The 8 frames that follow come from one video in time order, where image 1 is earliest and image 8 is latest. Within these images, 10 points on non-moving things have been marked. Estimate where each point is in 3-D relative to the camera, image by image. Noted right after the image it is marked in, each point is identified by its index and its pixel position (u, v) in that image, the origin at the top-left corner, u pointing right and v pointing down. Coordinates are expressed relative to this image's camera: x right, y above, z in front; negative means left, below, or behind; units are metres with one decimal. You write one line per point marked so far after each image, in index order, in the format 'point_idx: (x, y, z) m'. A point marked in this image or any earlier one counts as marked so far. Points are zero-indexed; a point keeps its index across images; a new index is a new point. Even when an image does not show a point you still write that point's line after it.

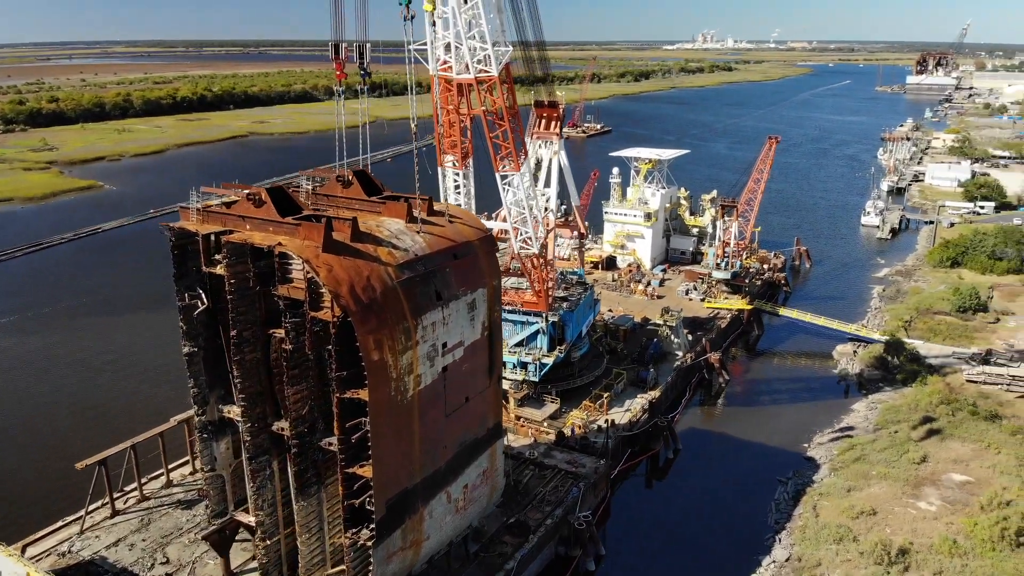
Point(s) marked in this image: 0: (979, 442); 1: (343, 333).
0: (+8.9, -2.9, +16.3) m
1: (-2.0, -0.5, +9.9) m
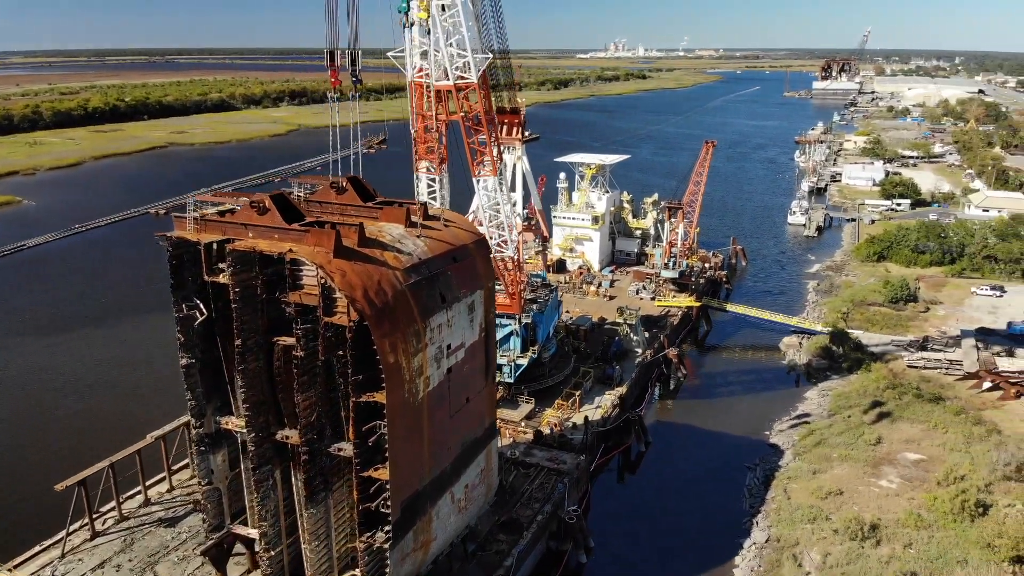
0: (+8.4, -2.7, +17.4) m
1: (-1.8, -0.6, +10.0) m
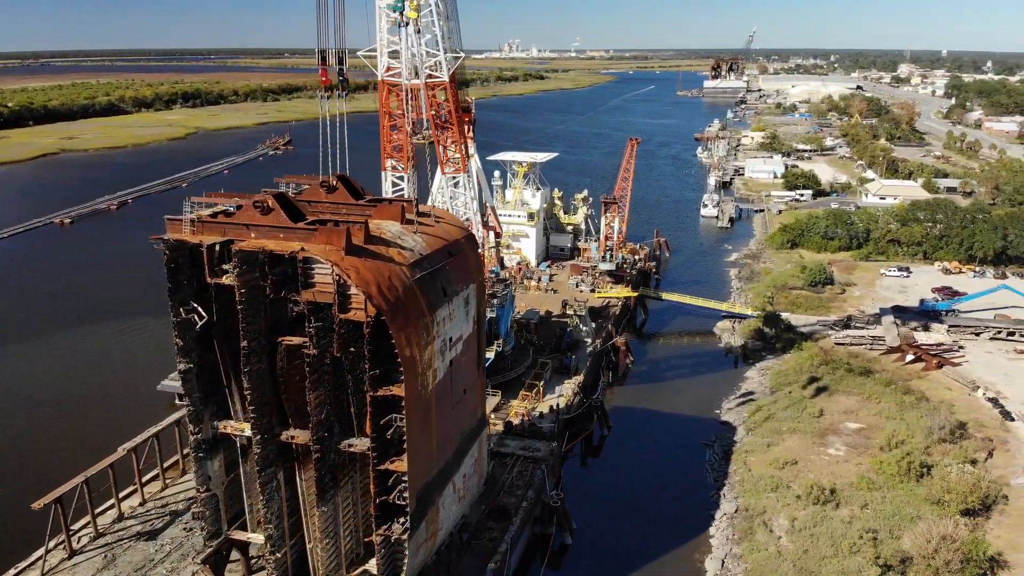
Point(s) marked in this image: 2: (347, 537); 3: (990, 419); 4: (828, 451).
0: (+7.7, -2.3, +18.8) m
1: (-1.6, -0.5, +10.1) m
2: (-2.3, -3.4, +11.6) m
3: (+9.7, -2.6, +17.2) m
4: (+6.2, -3.2, +16.7) m
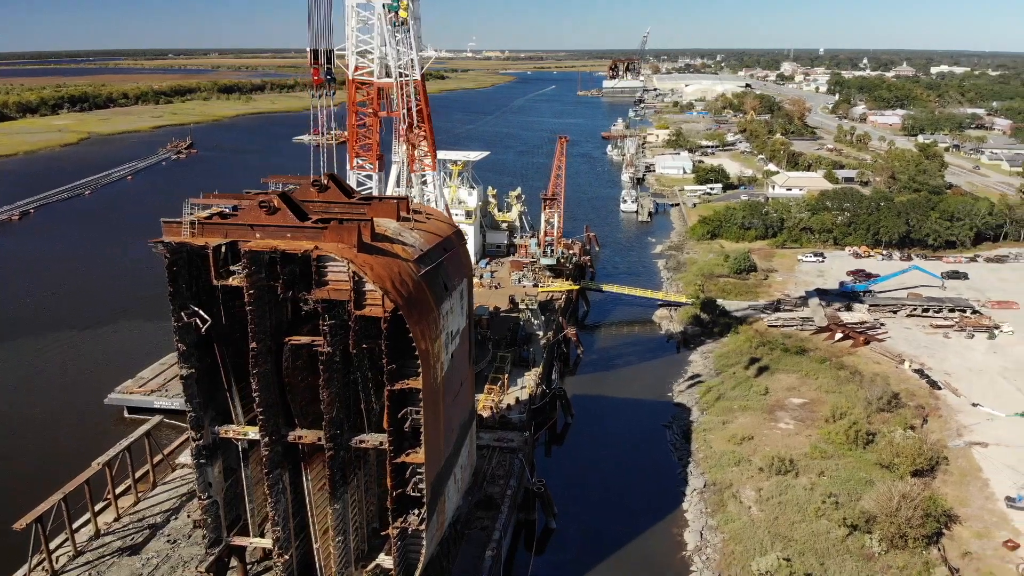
0: (+6.7, -2.0, +20.0) m
1: (-1.5, -0.5, +10.3) m
2: (-2.2, -3.3, +11.7) m
3: (+8.9, -2.2, +18.8) m
4: (+5.5, -2.9, +17.8) m
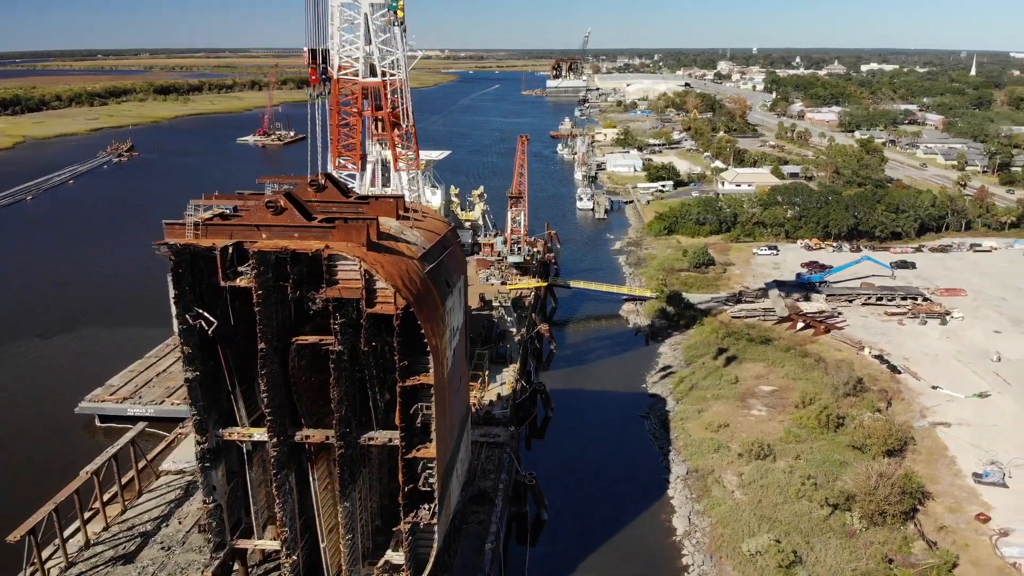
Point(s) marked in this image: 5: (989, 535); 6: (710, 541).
0: (+6.2, -1.8, +20.7) m
1: (-1.3, -0.4, +10.4) m
2: (-2.1, -3.3, +11.7) m
3: (+8.5, -1.9, +19.6) m
4: (+5.2, -2.7, +18.4) m
5: (+7.5, -3.9, +13.5) m
6: (+3.3, -4.2, +14.3) m
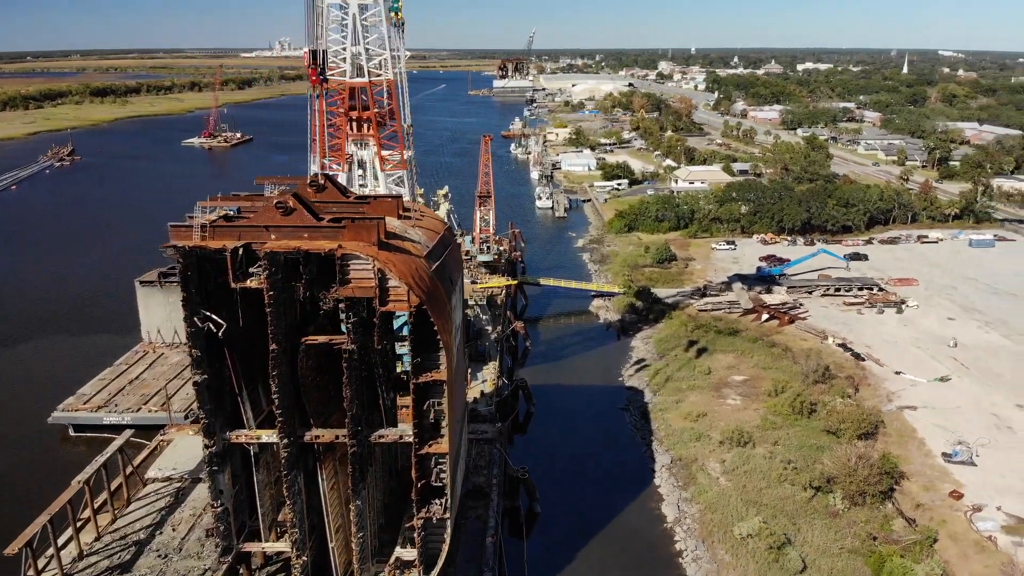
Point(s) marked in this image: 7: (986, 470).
0: (+5.6, -1.6, +21.3) m
1: (-1.2, -0.4, +10.5) m
2: (-2.0, -3.3, +11.8) m
3: (+8.0, -1.7, +20.4) m
4: (+4.8, -2.5, +18.9) m
5: (+7.5, -3.7, +14.2) m
6: (+3.2, -4.1, +14.7) m
7: (+8.6, -3.3, +15.4) m
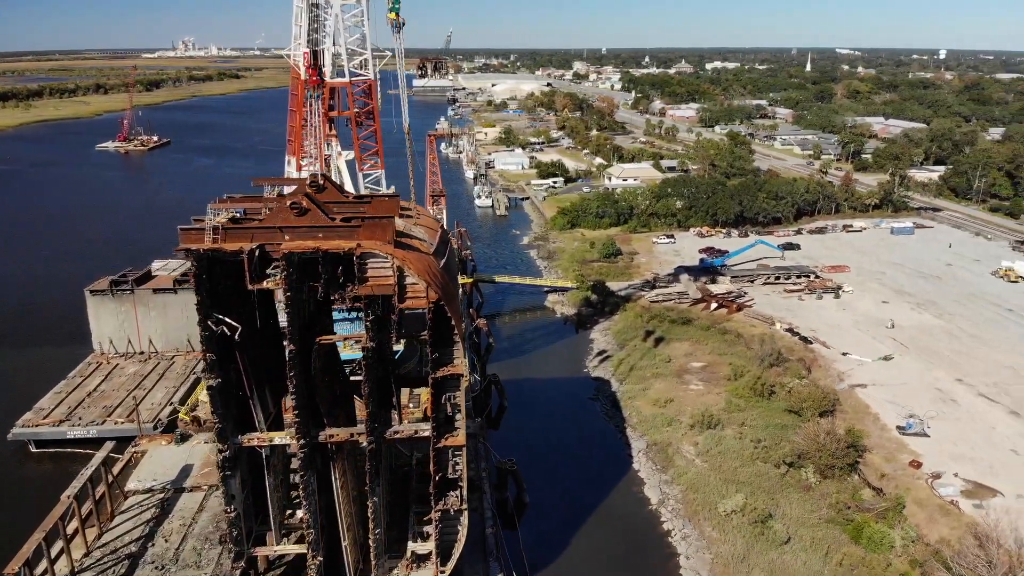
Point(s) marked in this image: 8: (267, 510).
0: (+4.7, -1.3, +22.2) m
1: (-1.0, -0.4, +10.7) m
2: (-1.8, -3.3, +11.9) m
3: (+7.1, -1.4, +21.5) m
4: (+4.1, -2.3, +19.7) m
5: (+7.4, -3.4, +15.3) m
6: (+3.1, -3.9, +15.3) m
7: (+8.3, -2.9, +16.6) m
8: (-3.5, -3.2, +12.3) m
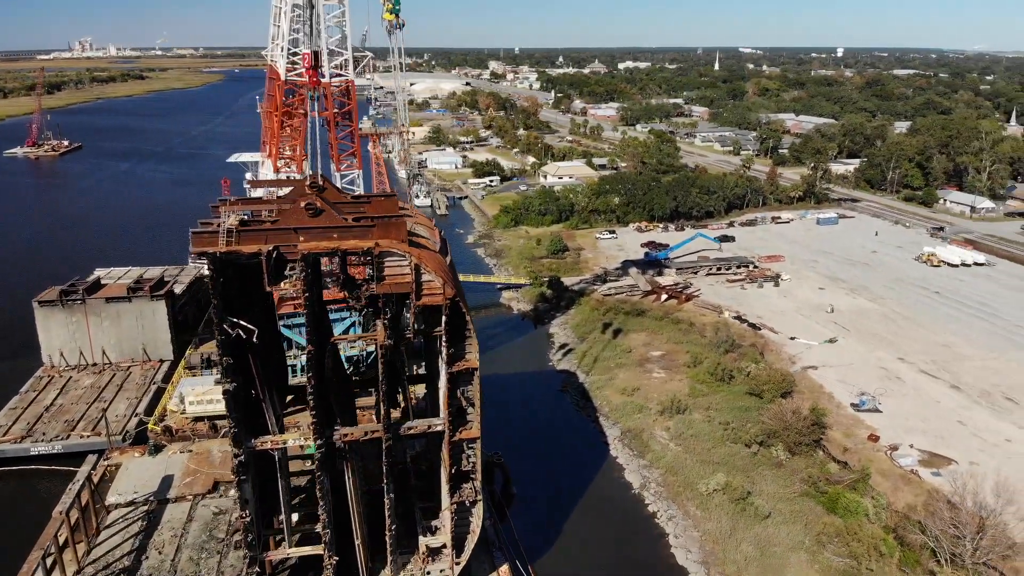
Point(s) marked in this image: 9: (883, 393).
0: (+3.6, -1.1, +22.9) m
1: (-0.8, -0.3, +10.9) m
2: (-1.6, -3.3, +12.0) m
3: (+6.2, -1.1, +22.5) m
4: (+3.4, -2.1, +20.4) m
5: (+7.1, -3.1, +16.4) m
6: (+2.9, -3.8, +16.0) m
7: (+7.9, -2.6, +17.8) m
8: (-3.4, -3.2, +12.3) m
9: (+8.2, -2.3, +18.8) m
